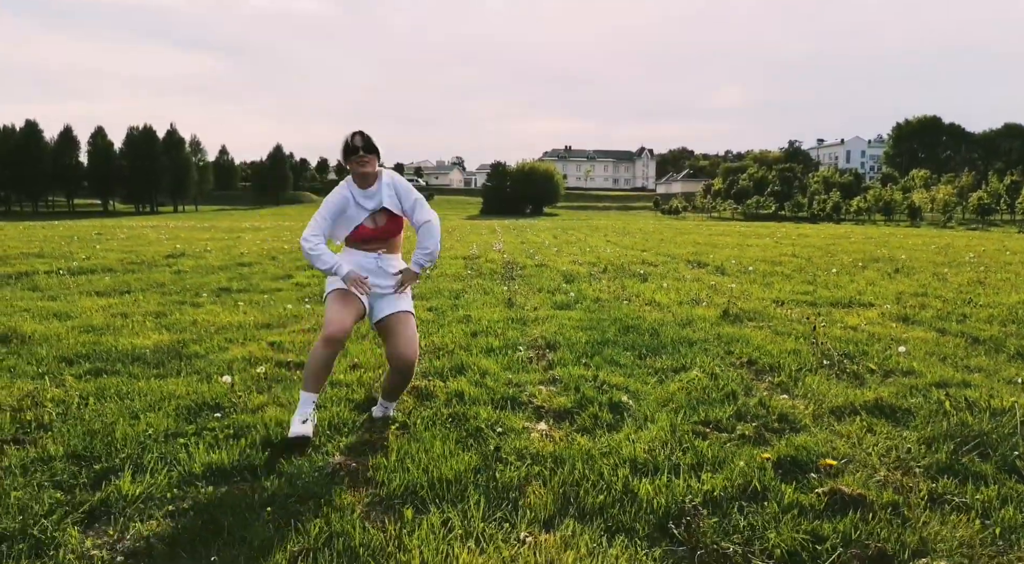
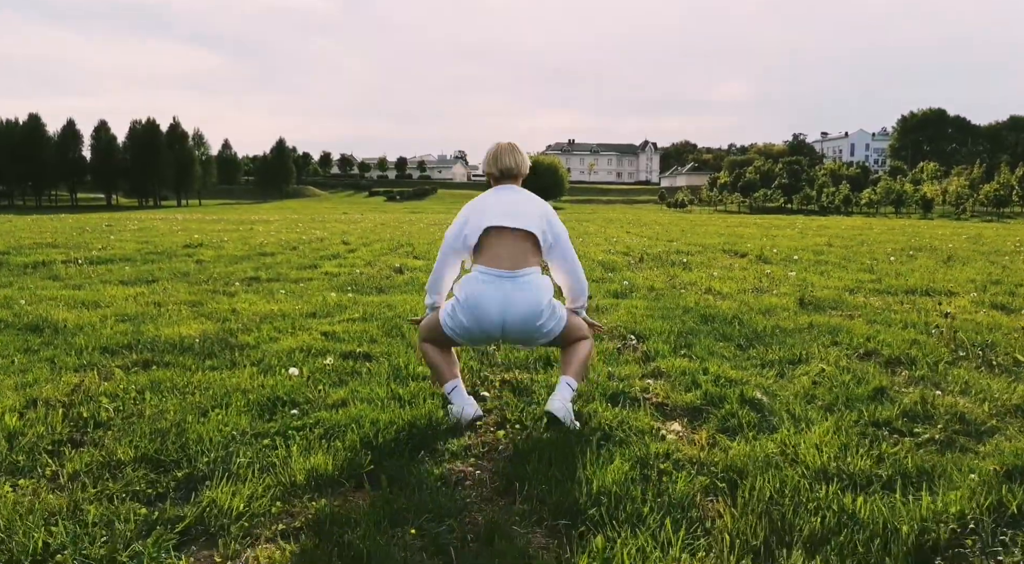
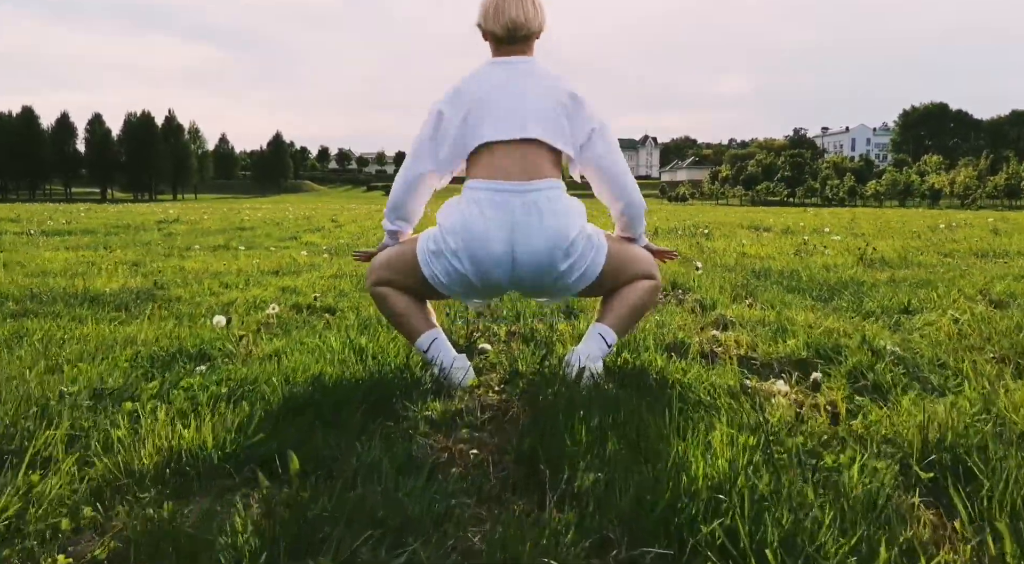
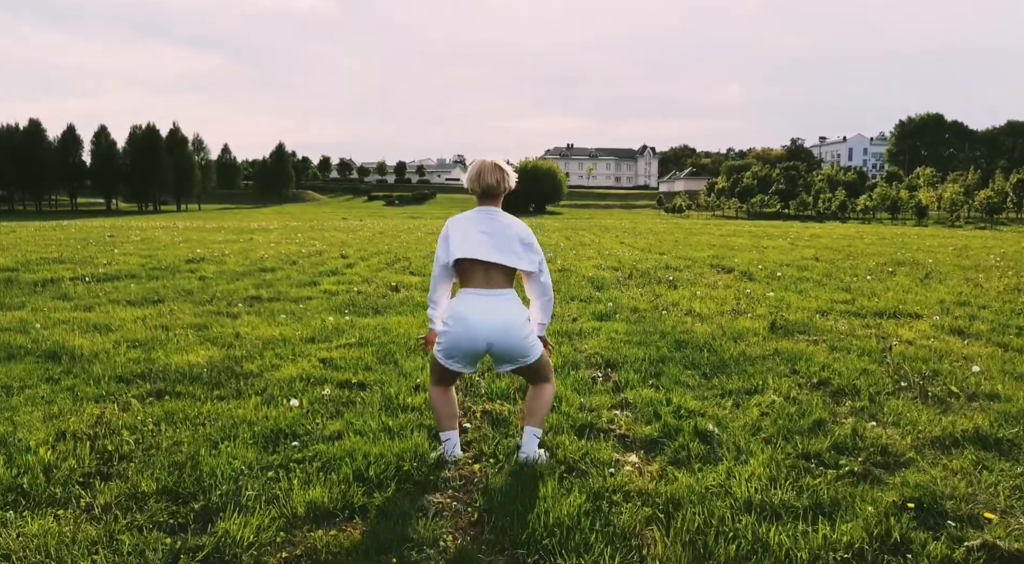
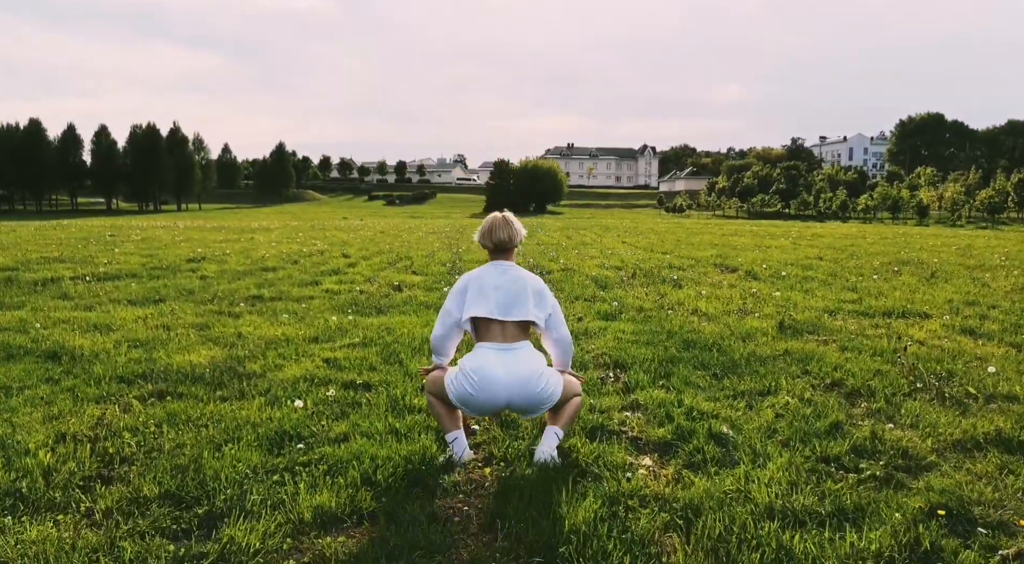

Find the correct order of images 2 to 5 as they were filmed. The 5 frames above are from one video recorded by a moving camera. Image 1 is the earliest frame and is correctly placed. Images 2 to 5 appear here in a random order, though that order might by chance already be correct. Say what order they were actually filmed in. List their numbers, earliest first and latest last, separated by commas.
4, 5, 2, 3
